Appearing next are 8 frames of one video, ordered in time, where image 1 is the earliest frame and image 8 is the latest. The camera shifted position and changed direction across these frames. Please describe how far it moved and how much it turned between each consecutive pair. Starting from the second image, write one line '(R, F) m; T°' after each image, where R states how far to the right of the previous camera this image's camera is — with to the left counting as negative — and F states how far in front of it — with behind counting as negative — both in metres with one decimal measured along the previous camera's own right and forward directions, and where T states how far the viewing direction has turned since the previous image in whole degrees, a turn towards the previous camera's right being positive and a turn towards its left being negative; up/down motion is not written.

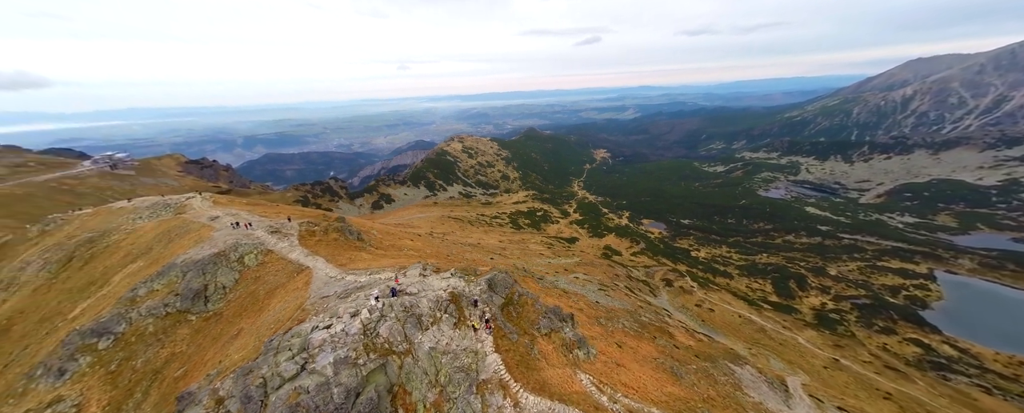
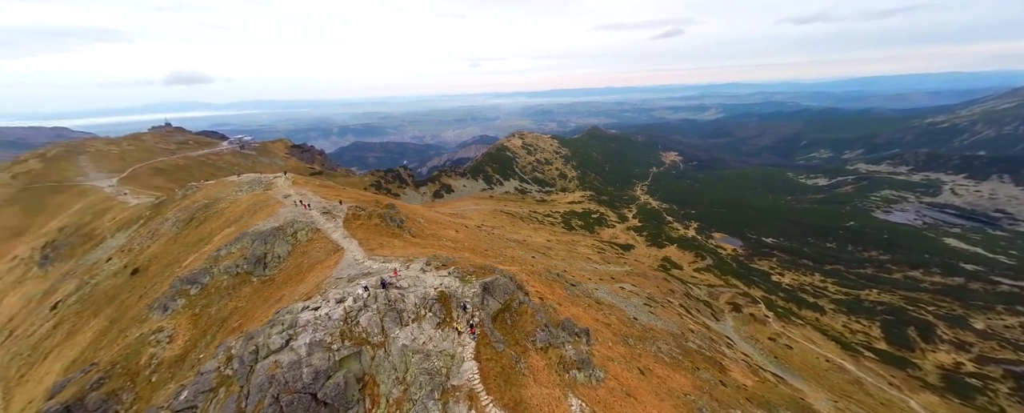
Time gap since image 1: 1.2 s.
(+2.3, +0.9) m; -10°
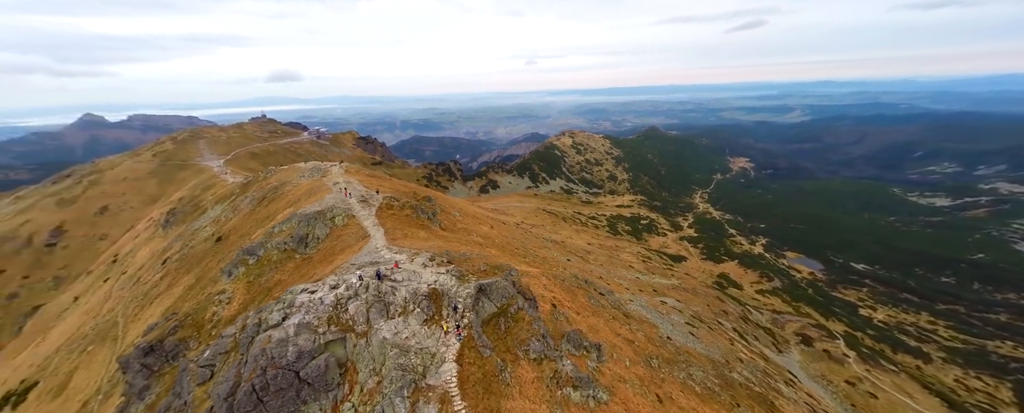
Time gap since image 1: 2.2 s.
(+1.9, +0.7) m; -8°
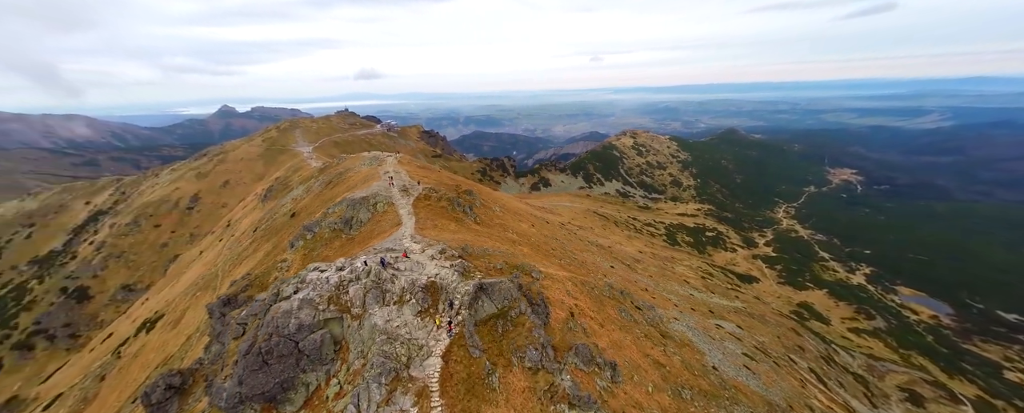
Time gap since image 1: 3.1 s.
(+2.0, +0.7) m; -10°
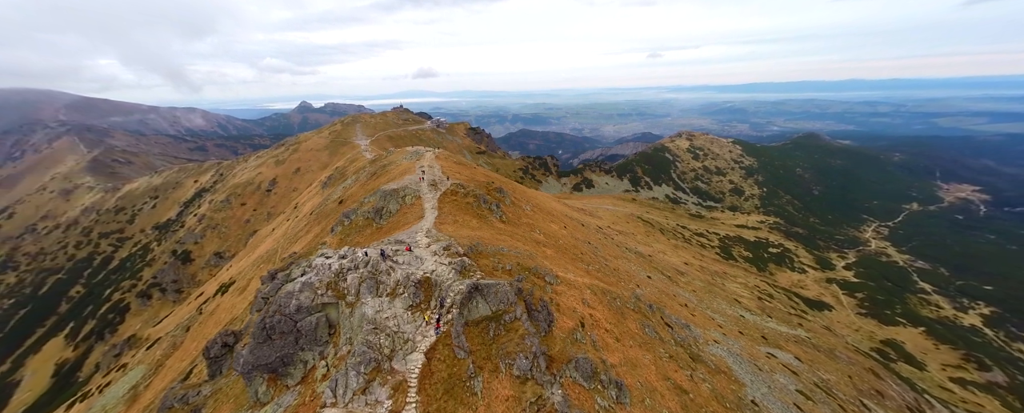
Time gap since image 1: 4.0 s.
(+1.8, +0.6) m; -8°
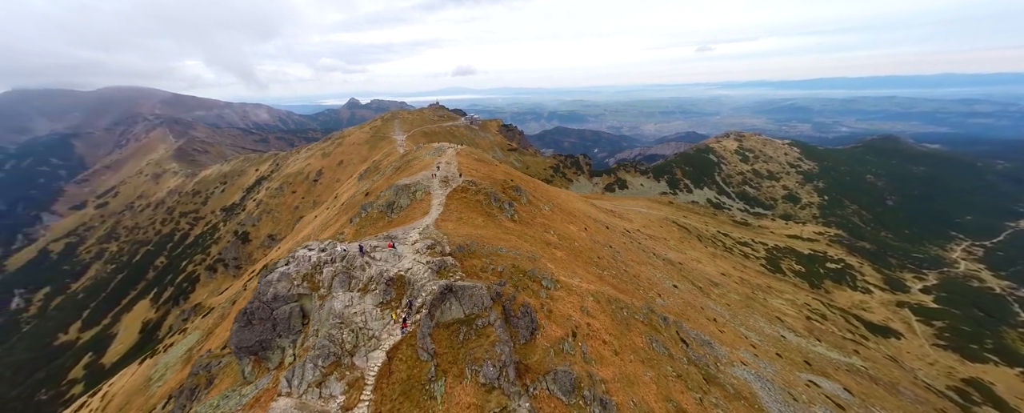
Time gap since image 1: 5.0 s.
(+2.4, +0.6) m; -6°
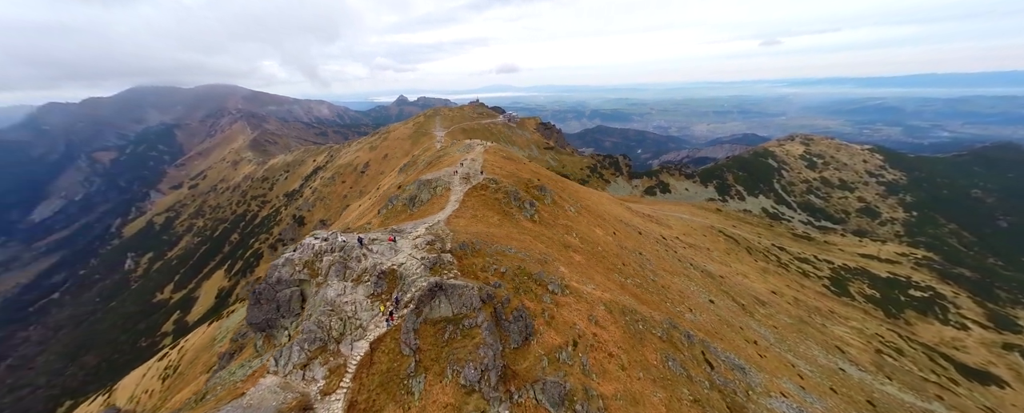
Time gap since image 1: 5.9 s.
(+1.8, +0.5) m; -7°
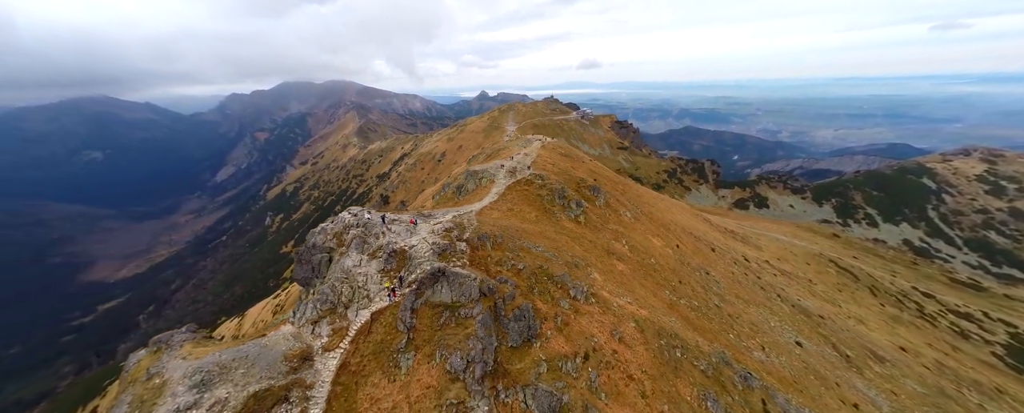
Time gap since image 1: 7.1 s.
(+2.5, +0.7) m; -12°
